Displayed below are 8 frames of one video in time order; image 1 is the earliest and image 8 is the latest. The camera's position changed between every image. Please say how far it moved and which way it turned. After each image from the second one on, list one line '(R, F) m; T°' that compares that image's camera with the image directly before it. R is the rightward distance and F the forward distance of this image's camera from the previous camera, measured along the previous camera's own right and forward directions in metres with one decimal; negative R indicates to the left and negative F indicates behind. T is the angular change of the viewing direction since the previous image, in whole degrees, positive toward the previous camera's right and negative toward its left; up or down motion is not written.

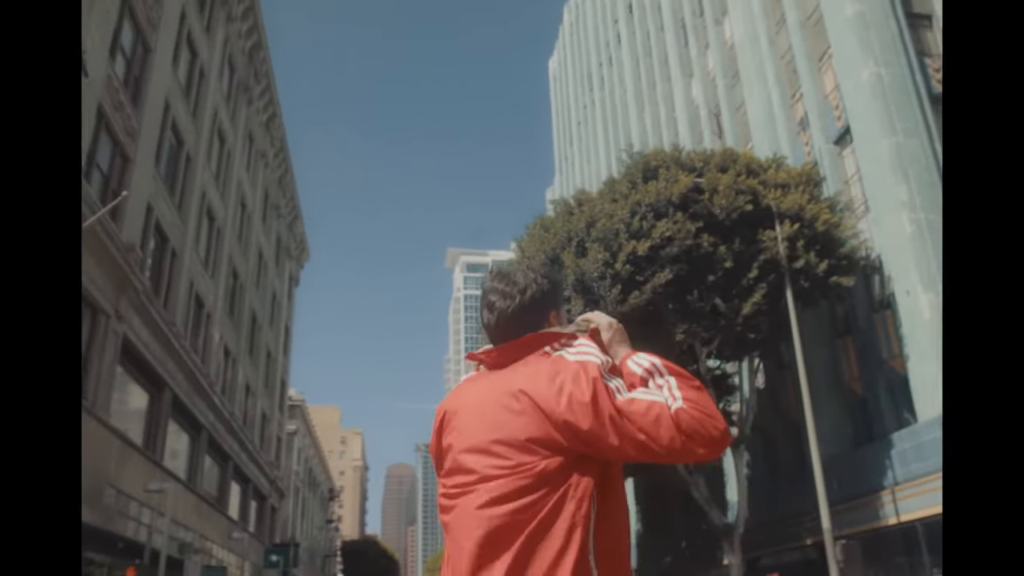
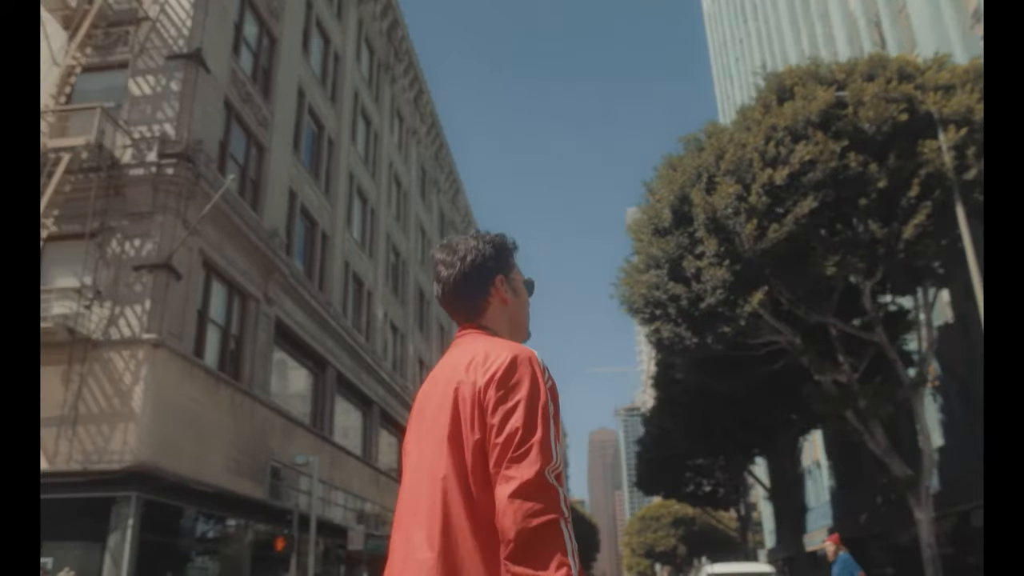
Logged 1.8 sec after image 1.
(+1.1, +0.8) m; -13°
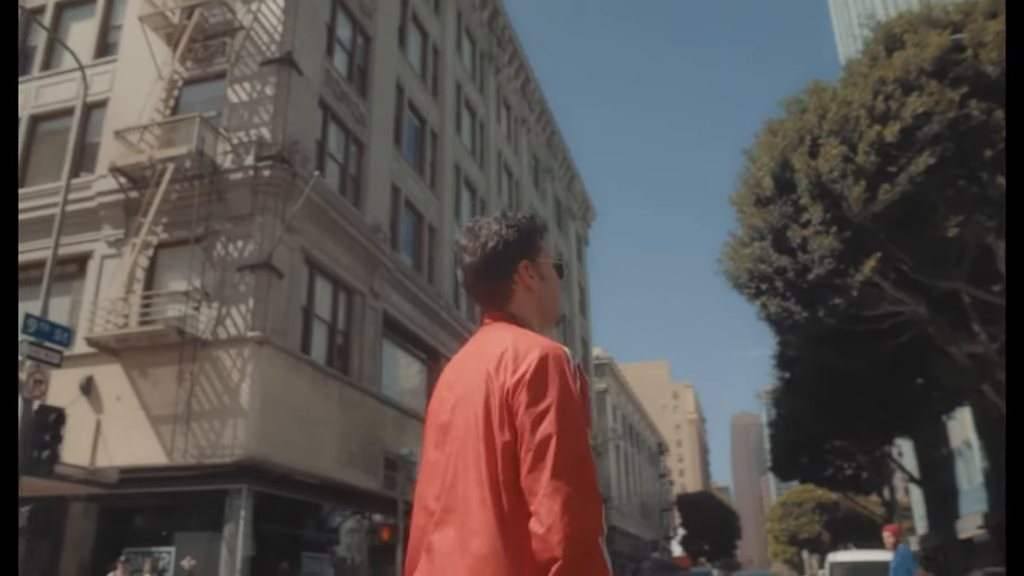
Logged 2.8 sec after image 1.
(+0.7, +0.4) m; -9°
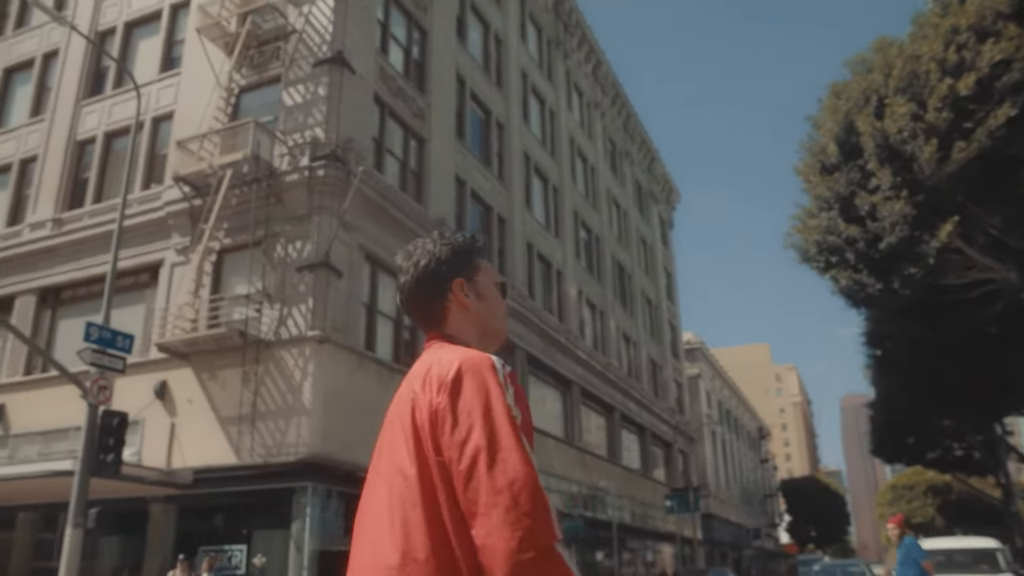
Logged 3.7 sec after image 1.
(+0.7, +0.3) m; -7°
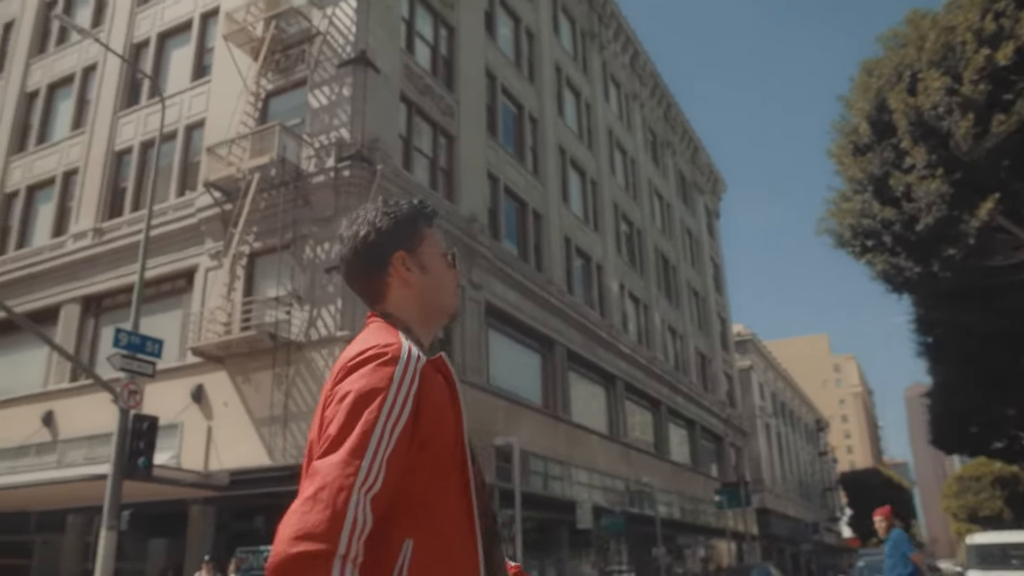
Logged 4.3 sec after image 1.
(+0.5, +0.2) m; -4°
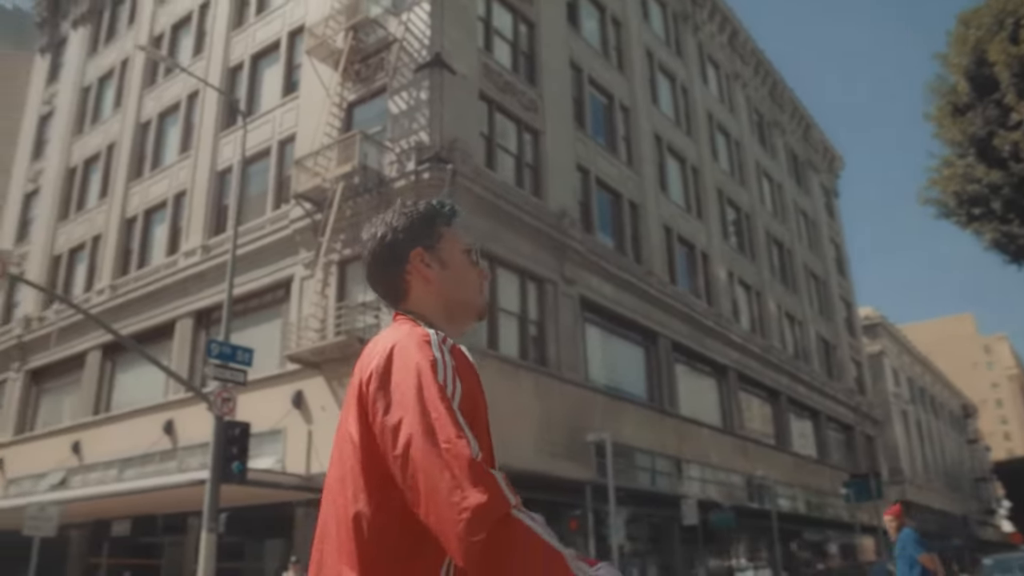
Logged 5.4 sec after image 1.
(+0.7, +0.3) m; -8°
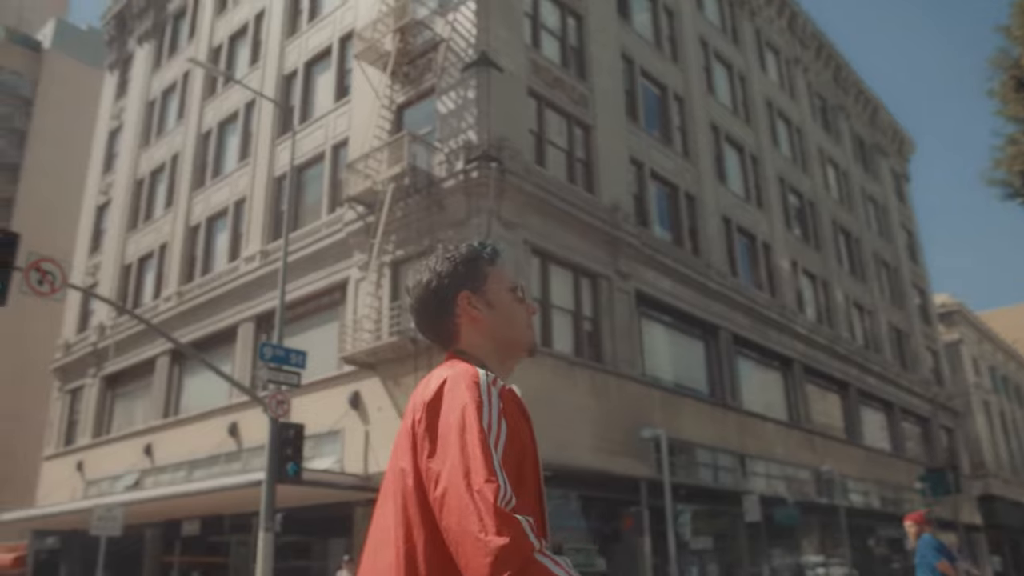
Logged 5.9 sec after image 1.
(+0.3, +0.1) m; -4°
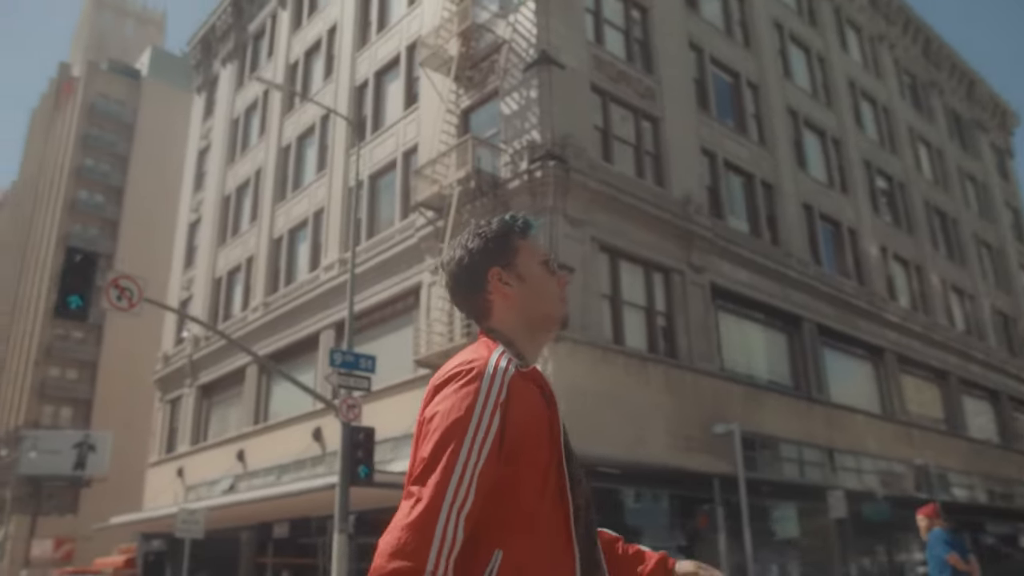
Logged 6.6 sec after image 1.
(+0.5, 0.0) m; -6°
